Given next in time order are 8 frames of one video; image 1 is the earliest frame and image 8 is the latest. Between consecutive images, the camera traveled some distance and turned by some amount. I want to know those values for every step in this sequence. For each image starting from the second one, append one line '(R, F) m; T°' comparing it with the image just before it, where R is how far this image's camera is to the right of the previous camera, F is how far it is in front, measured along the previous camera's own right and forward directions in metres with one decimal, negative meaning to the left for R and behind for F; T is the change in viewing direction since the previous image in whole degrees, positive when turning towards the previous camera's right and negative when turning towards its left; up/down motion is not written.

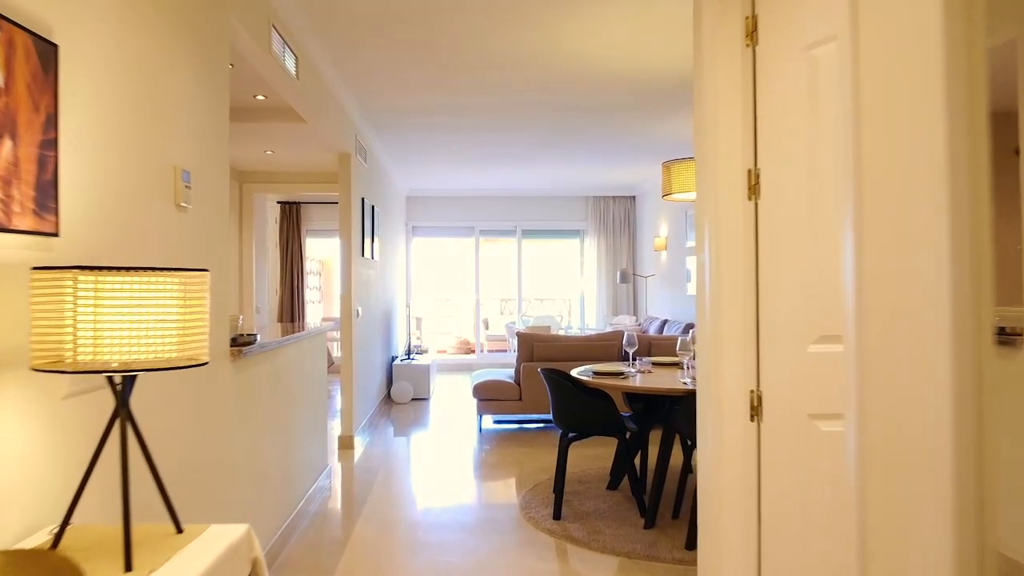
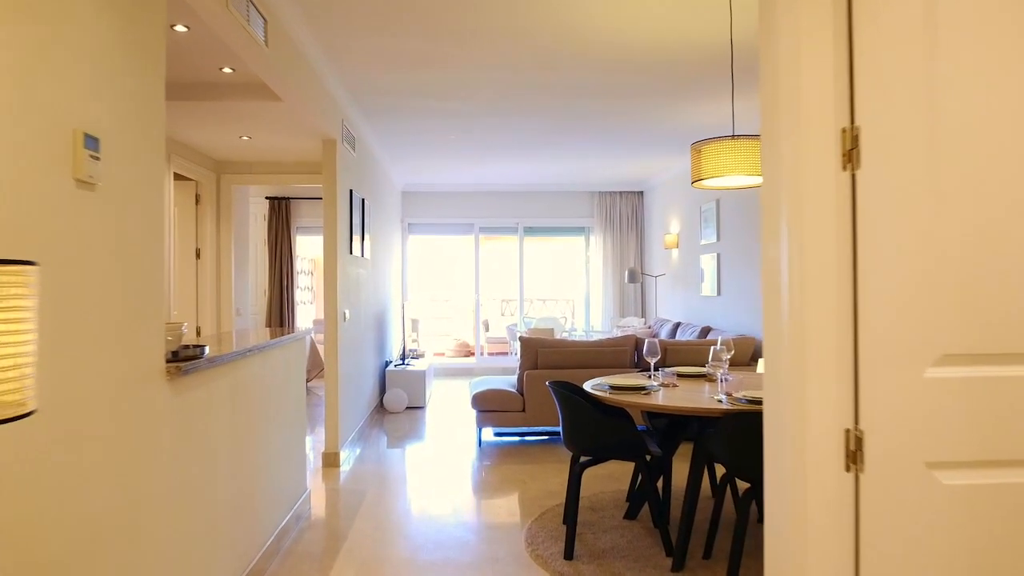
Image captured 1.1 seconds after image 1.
(0.0, +0.5) m; 0°
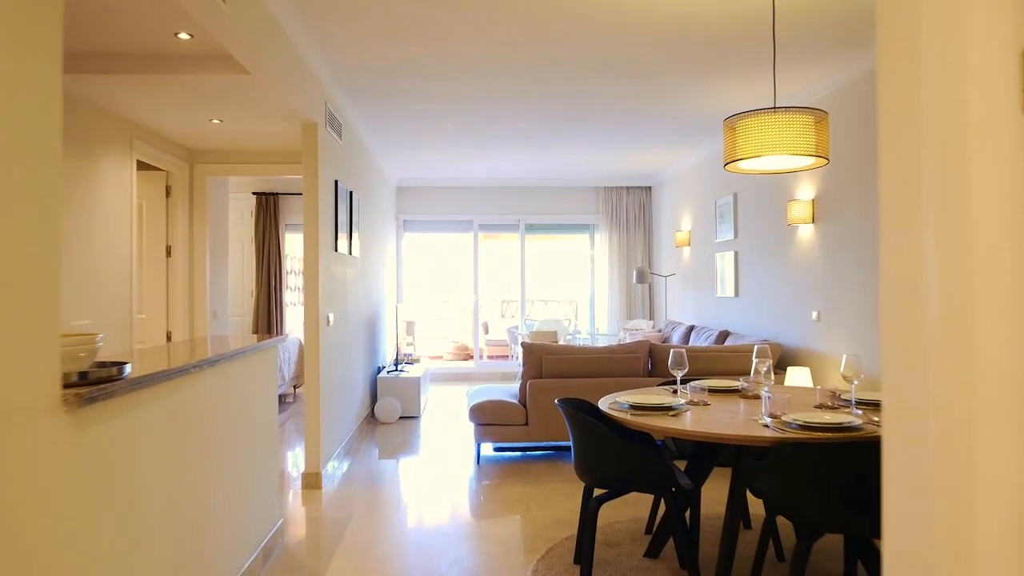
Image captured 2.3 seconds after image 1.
(0.0, +0.4) m; 0°
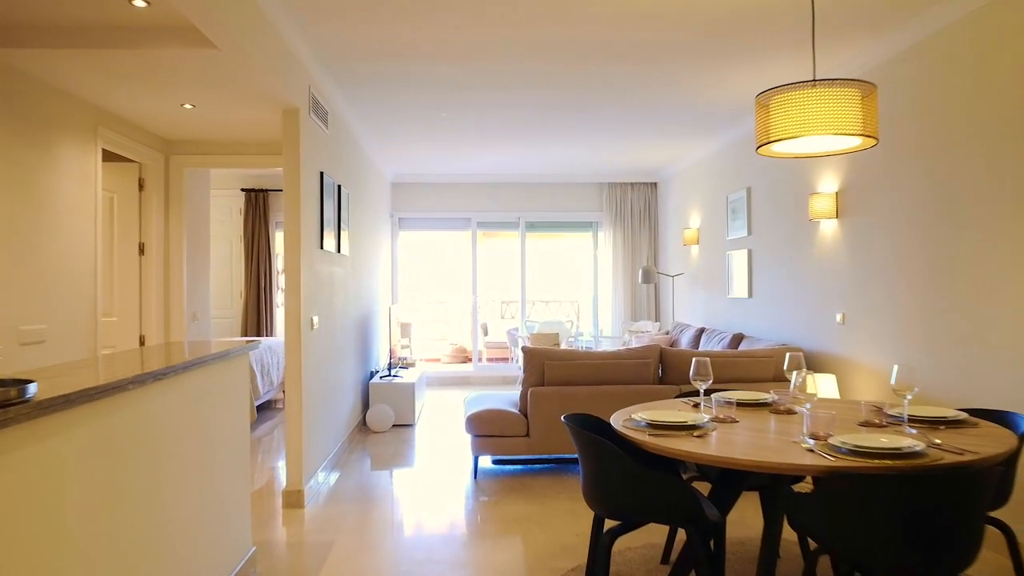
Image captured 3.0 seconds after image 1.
(0.0, +0.3) m; 0°
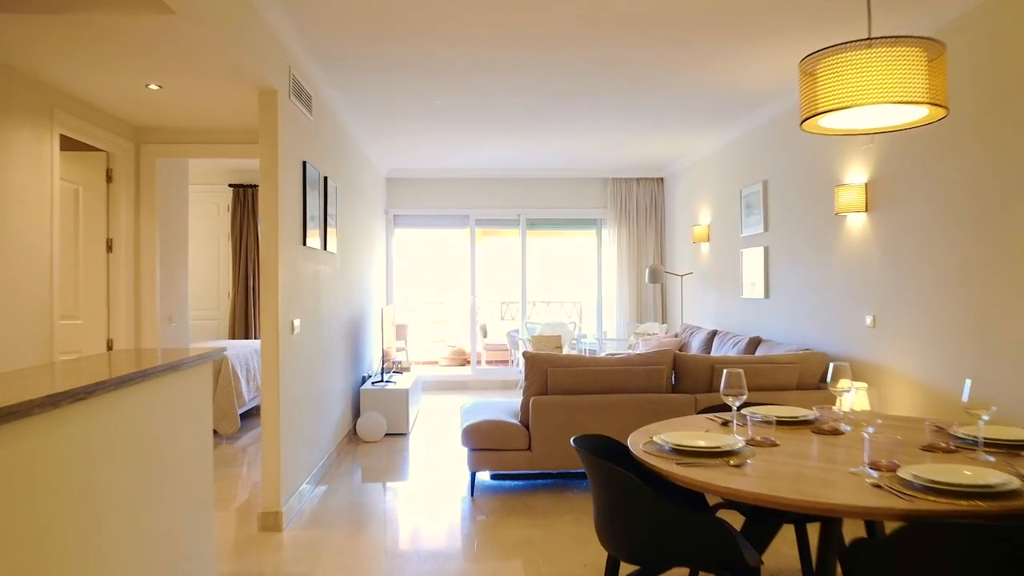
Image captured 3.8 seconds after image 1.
(0.0, +0.3) m; 0°
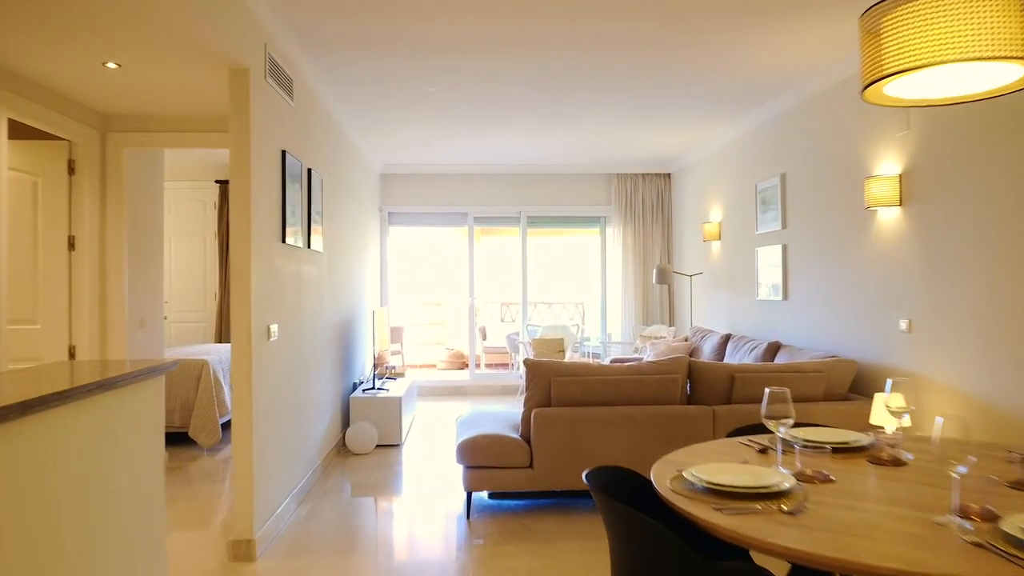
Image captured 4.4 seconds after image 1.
(0.0, +0.3) m; 0°
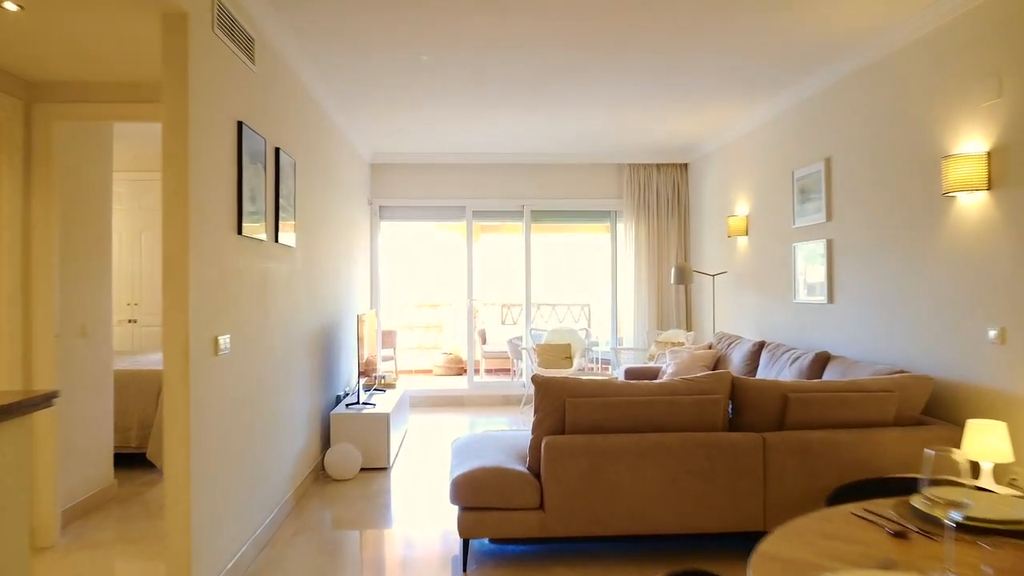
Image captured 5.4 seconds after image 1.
(0.0, +0.6) m; 0°
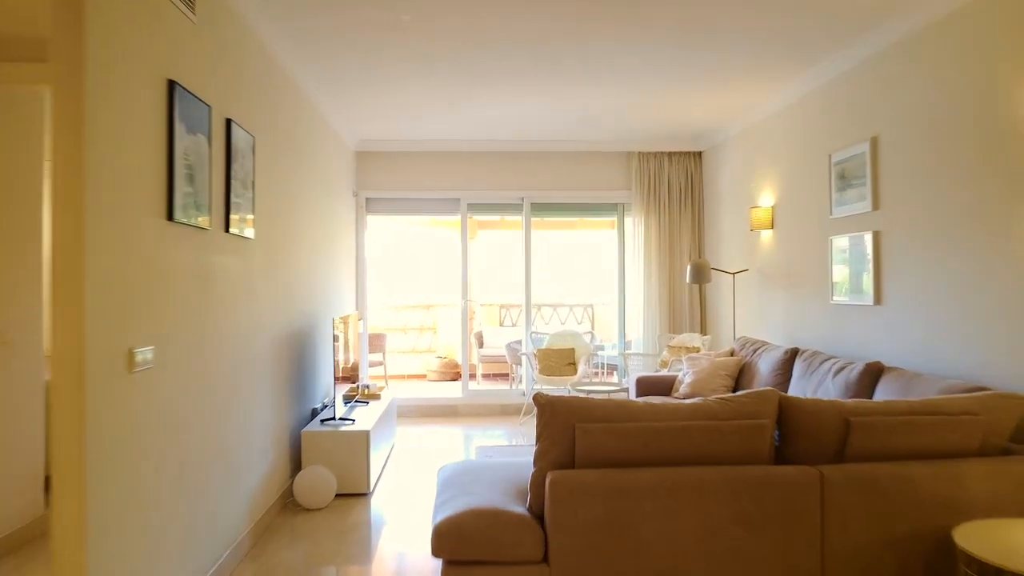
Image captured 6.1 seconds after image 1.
(0.0, +0.5) m; 0°
